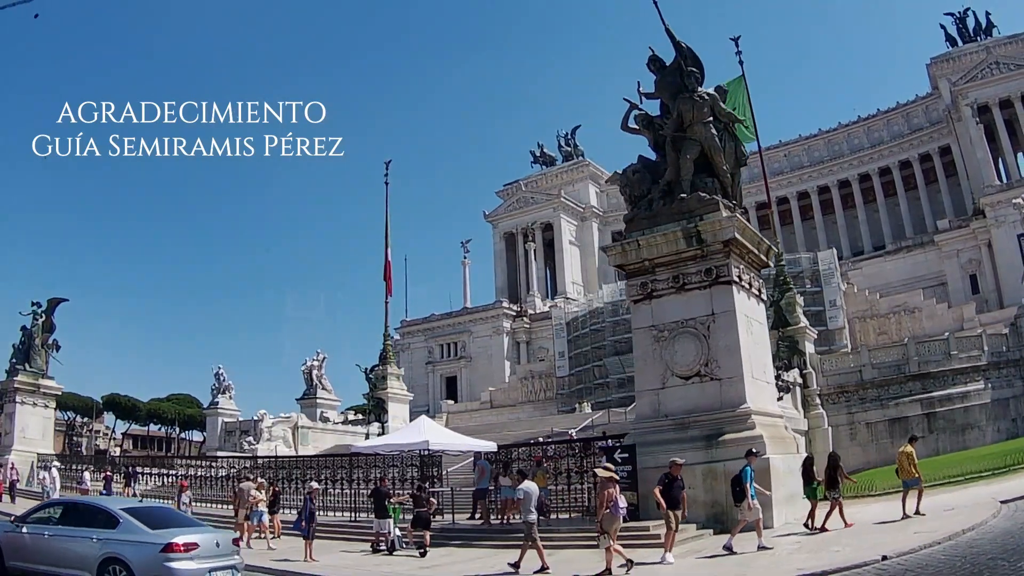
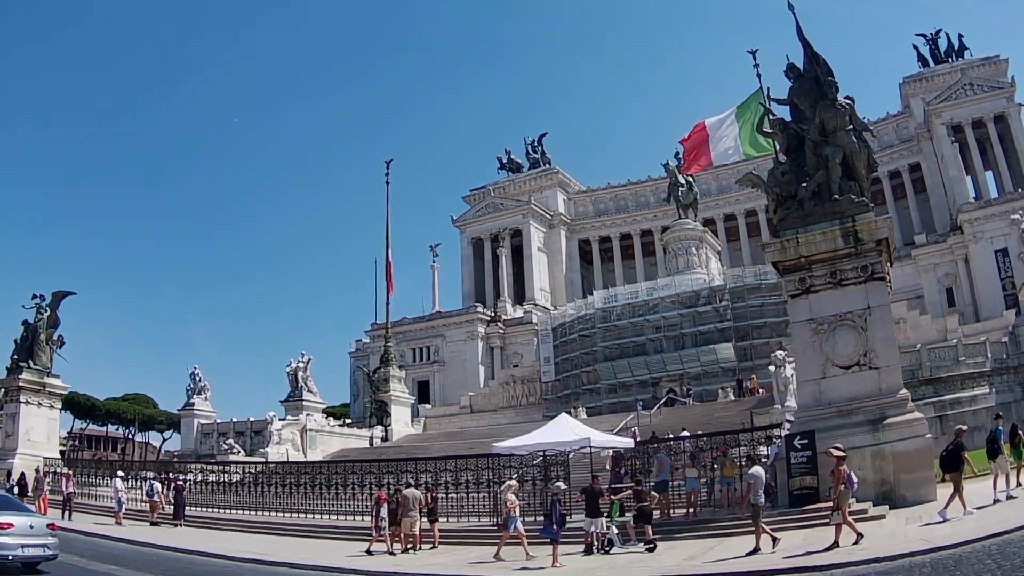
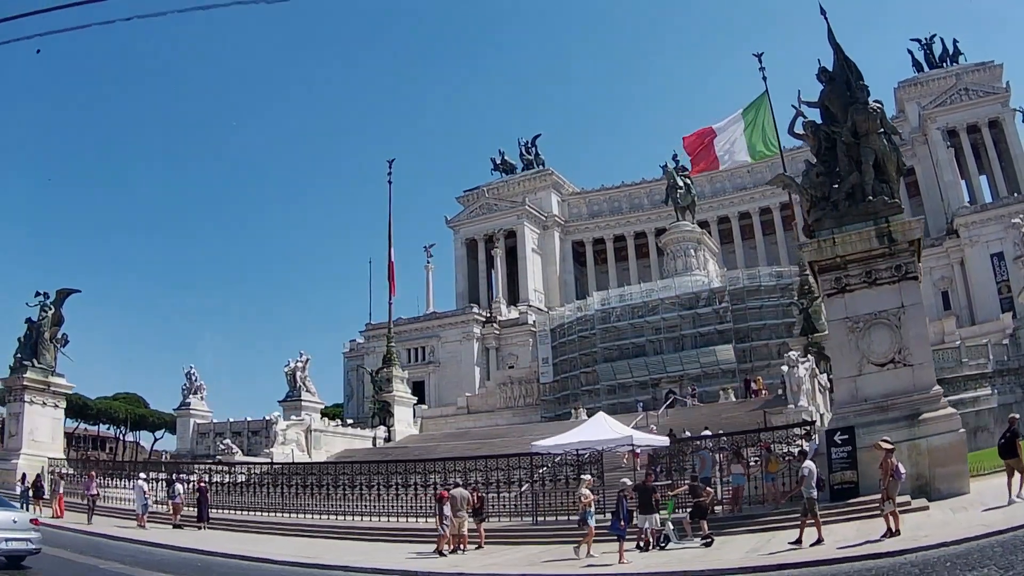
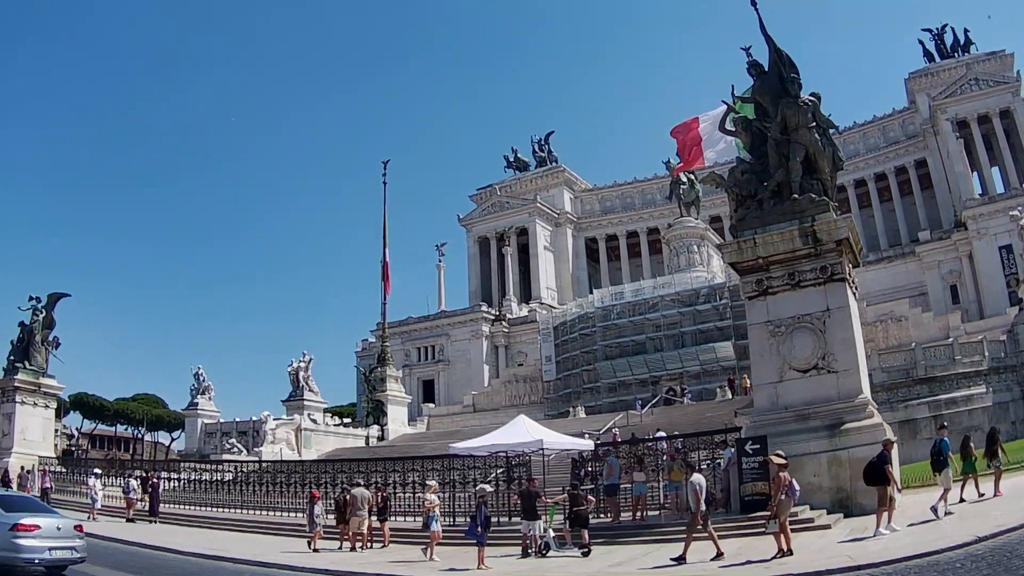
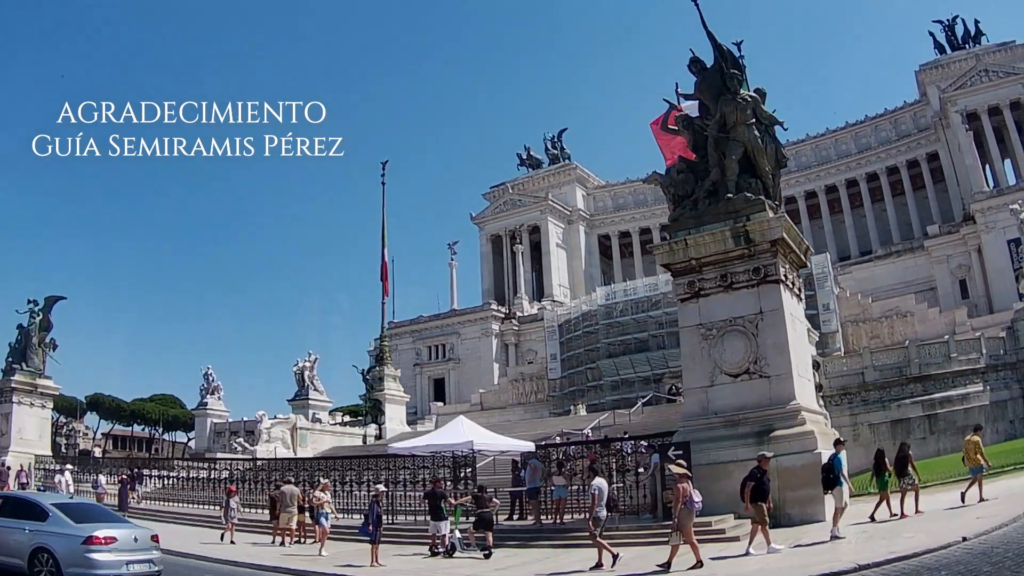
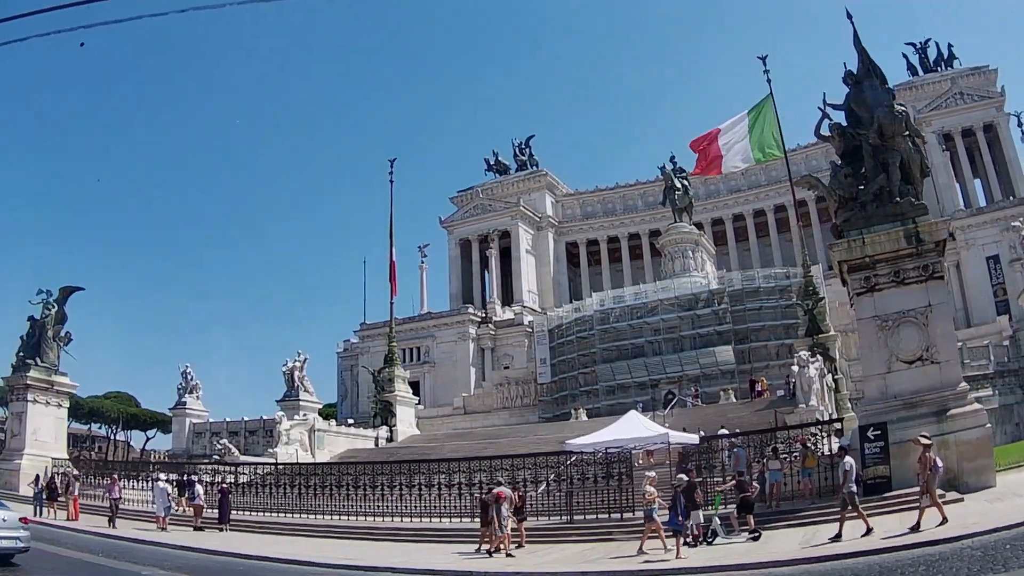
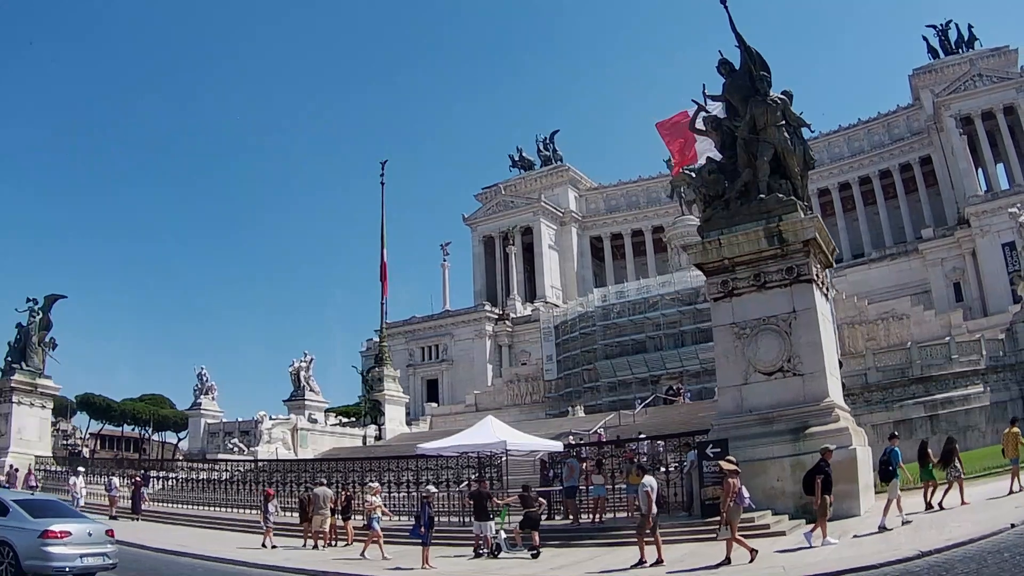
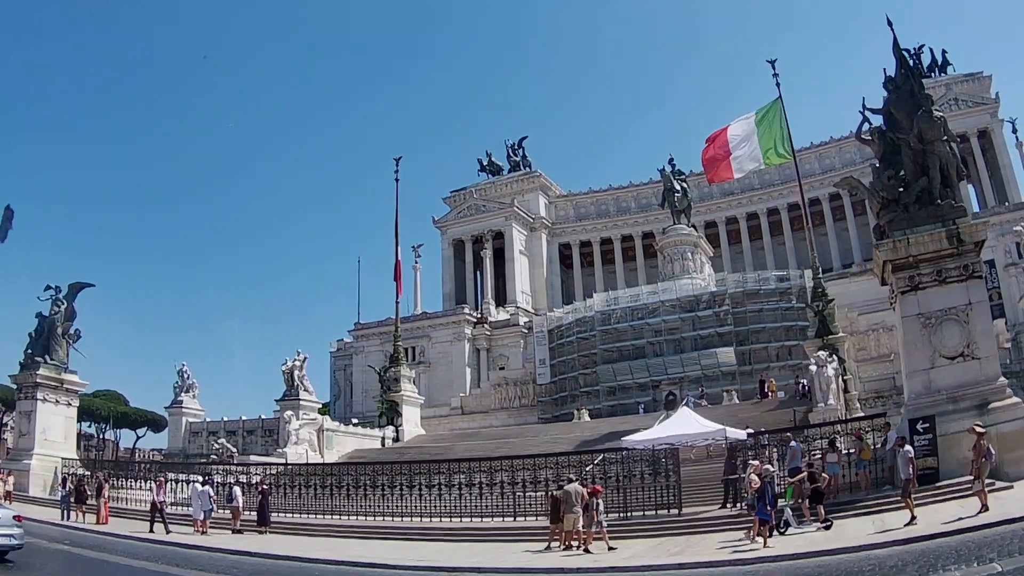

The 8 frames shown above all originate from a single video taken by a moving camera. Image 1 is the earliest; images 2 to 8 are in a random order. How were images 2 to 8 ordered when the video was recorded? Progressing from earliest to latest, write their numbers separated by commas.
5, 7, 4, 2, 3, 6, 8
